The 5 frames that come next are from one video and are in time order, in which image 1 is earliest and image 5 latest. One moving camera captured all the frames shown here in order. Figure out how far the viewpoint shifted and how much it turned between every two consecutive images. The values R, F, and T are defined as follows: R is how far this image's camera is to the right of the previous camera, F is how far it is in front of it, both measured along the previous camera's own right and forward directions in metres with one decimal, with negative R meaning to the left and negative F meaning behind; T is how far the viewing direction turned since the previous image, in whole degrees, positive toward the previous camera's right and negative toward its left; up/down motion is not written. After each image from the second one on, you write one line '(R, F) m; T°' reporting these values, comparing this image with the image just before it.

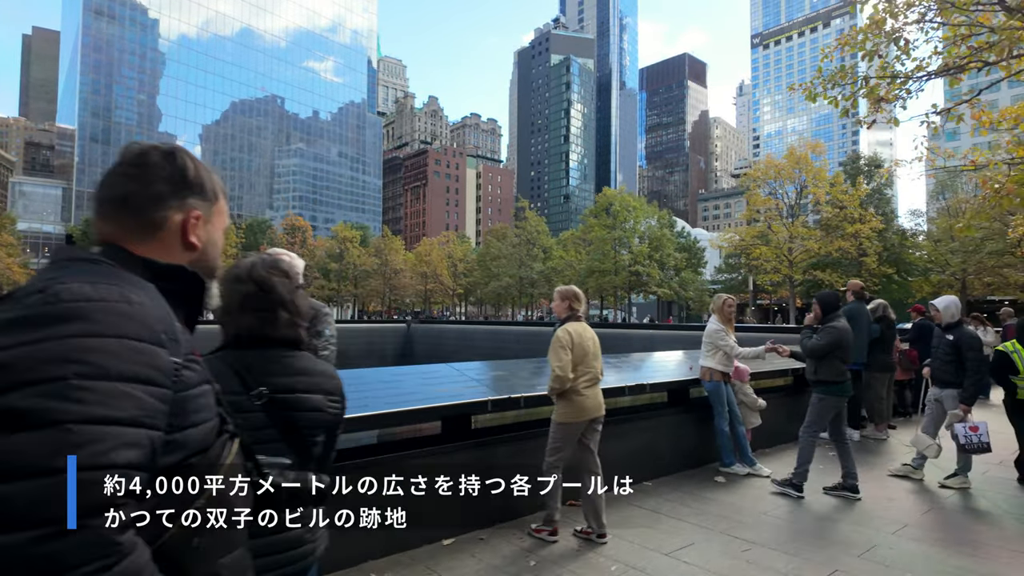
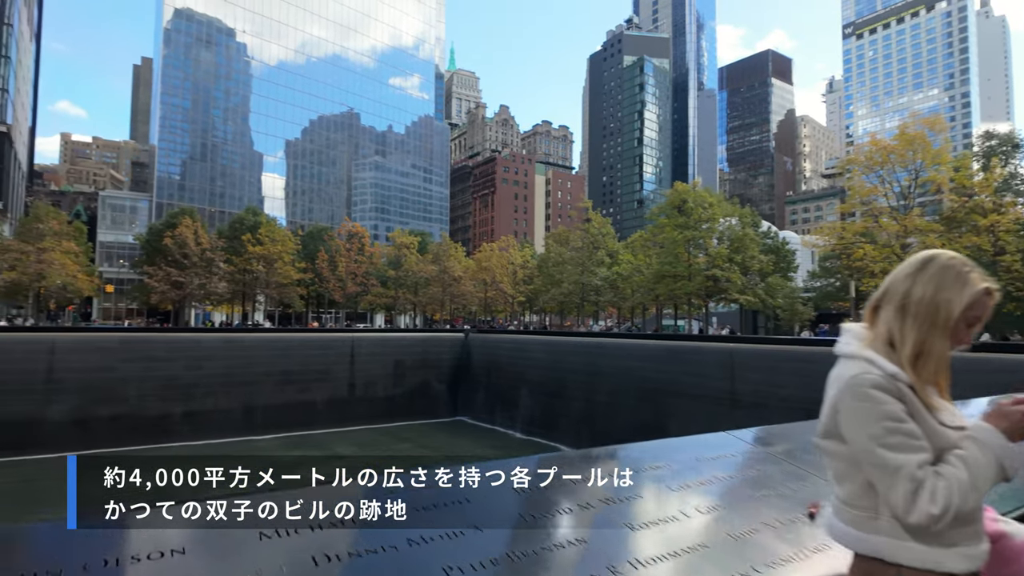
(+0.7, +2.3) m; -7°
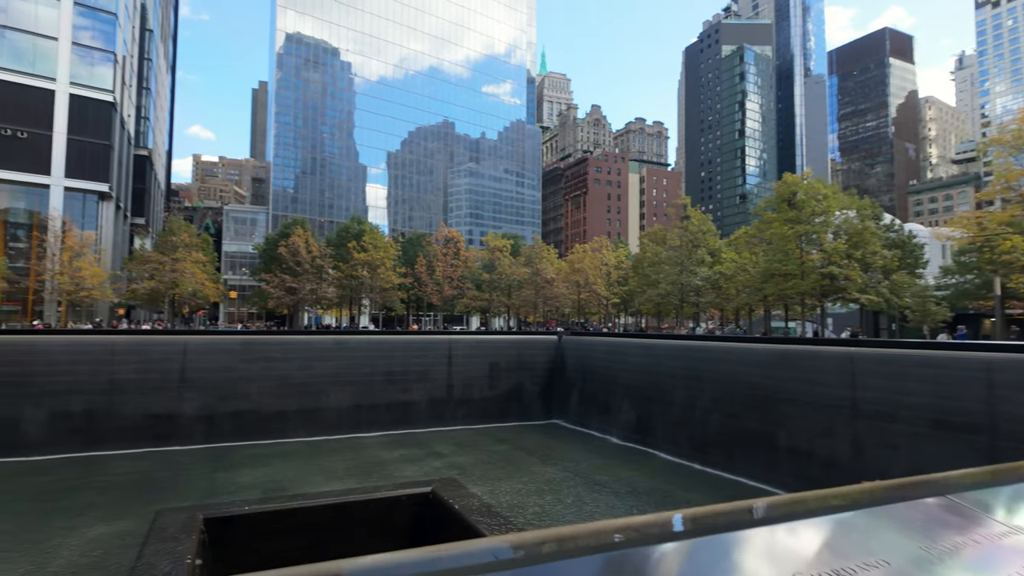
(-0.1, +0.2) m; -9°
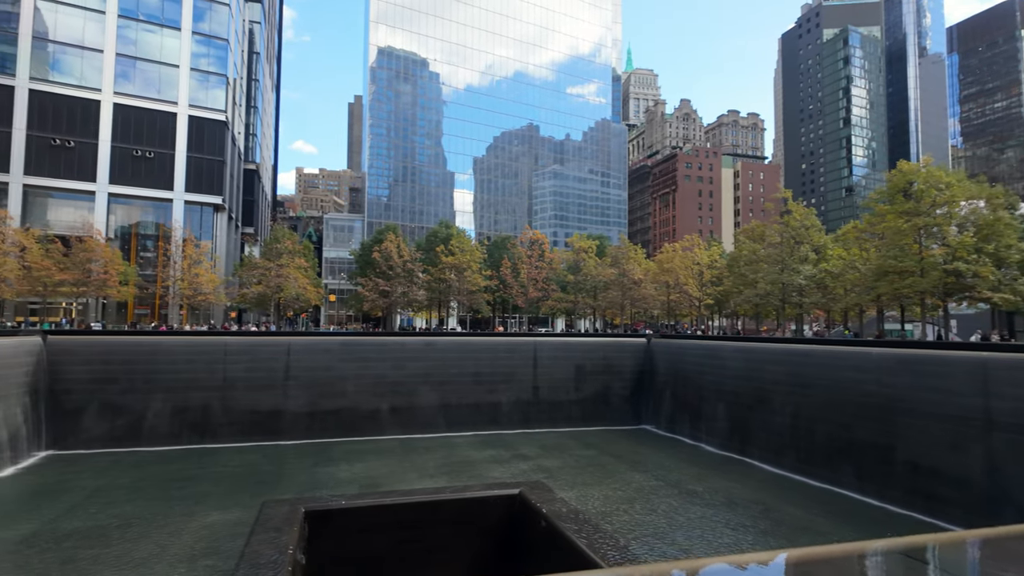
(0.0, +0.1) m; -8°
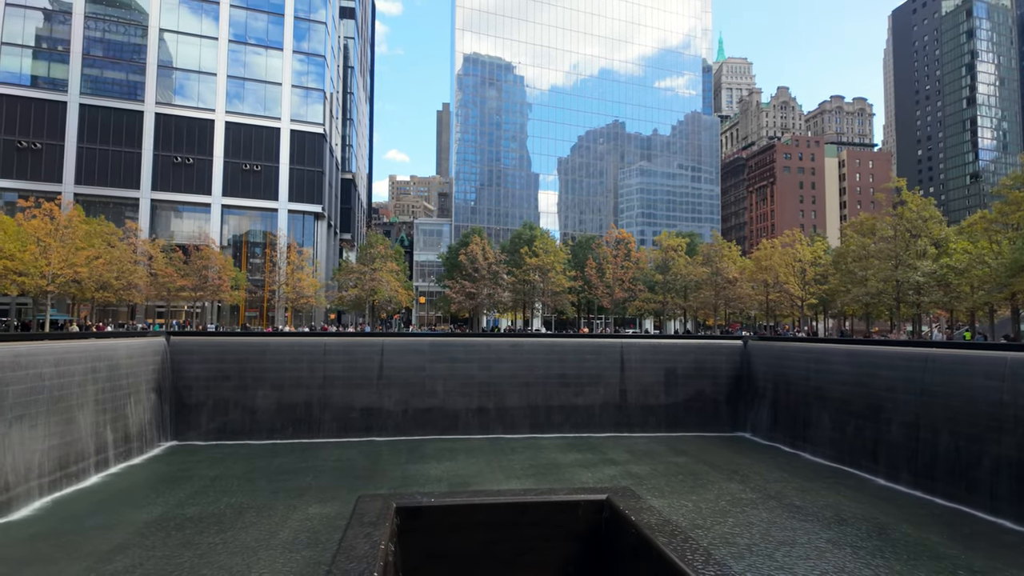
(0.0, +0.1) m; -8°
